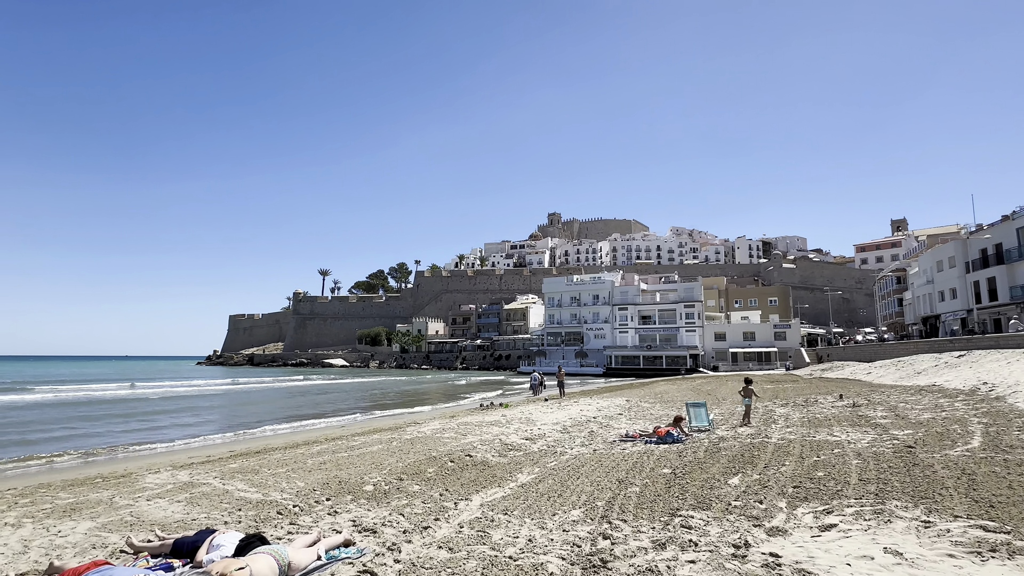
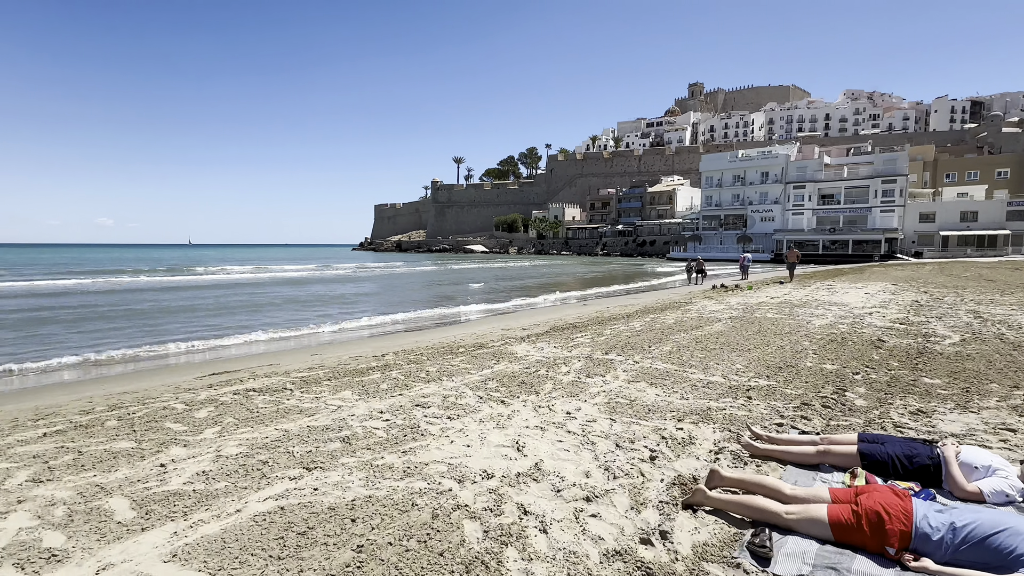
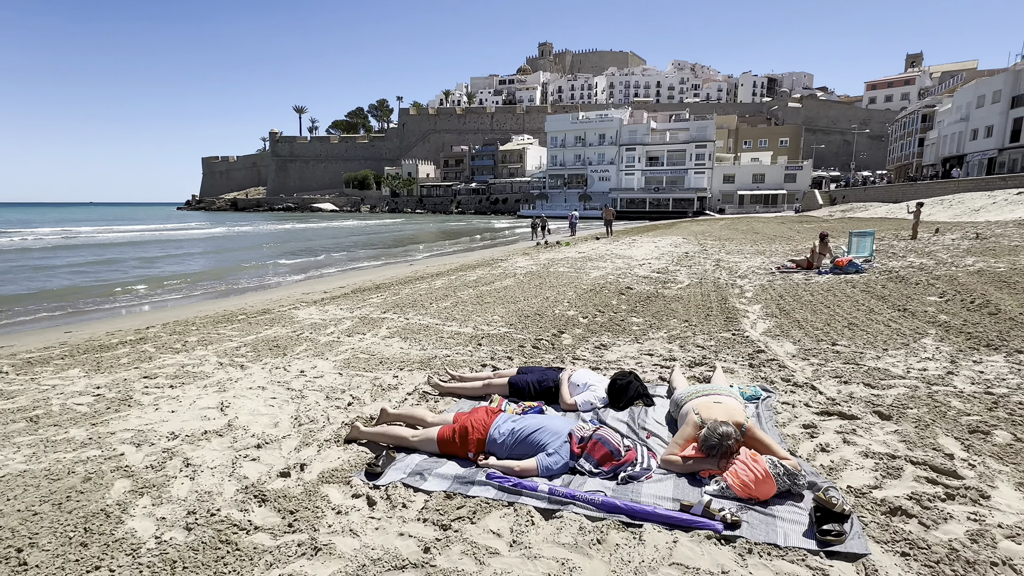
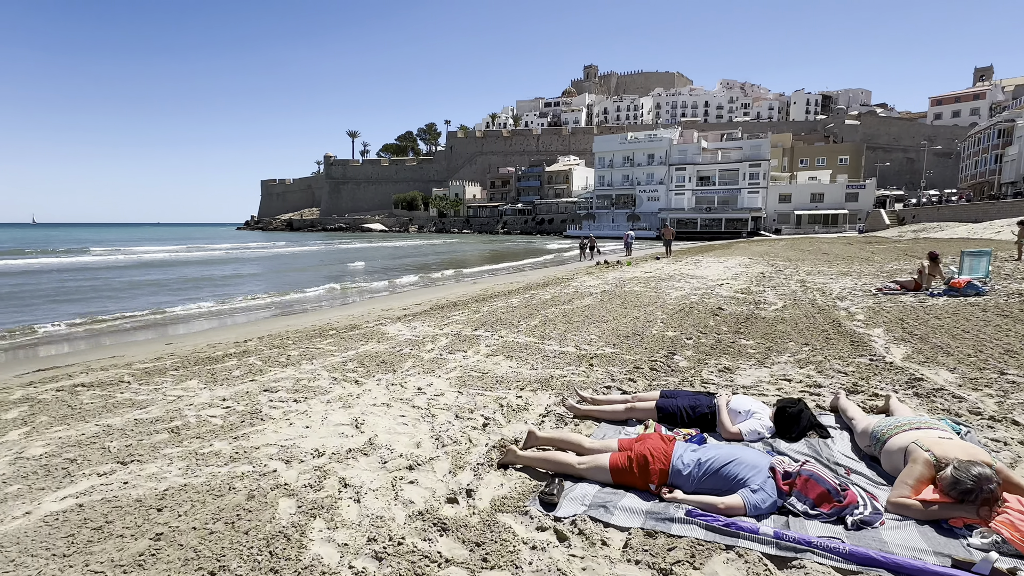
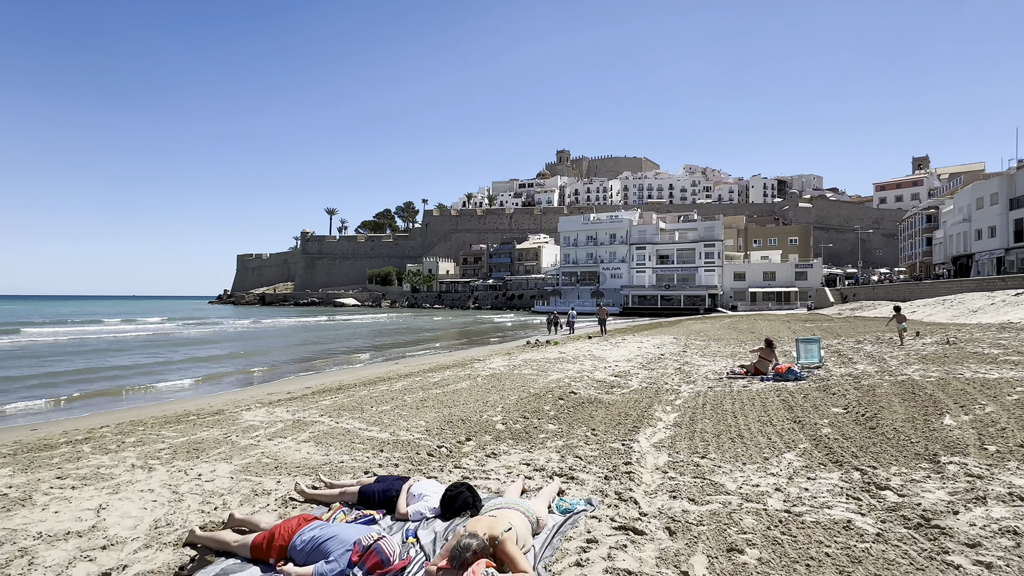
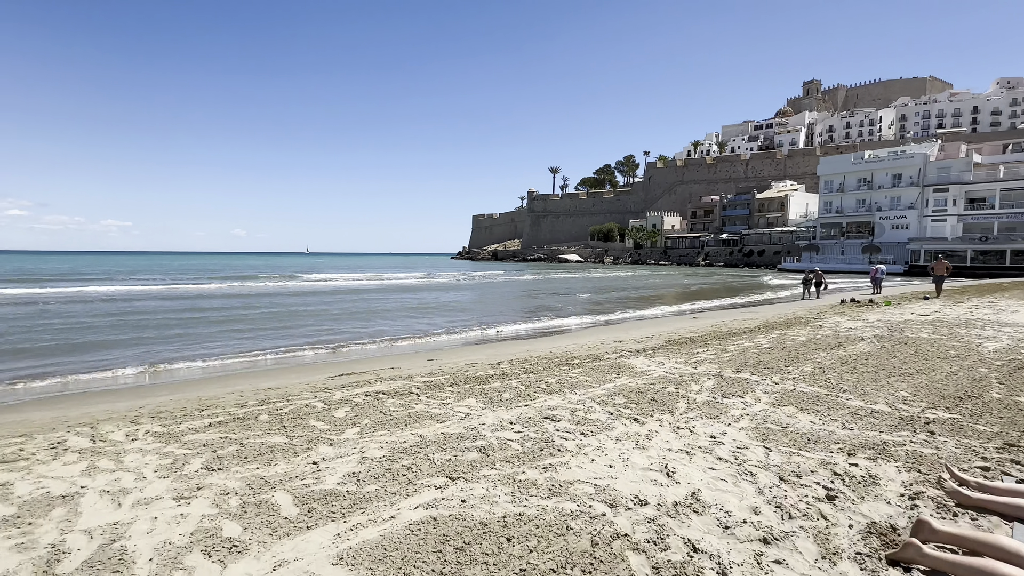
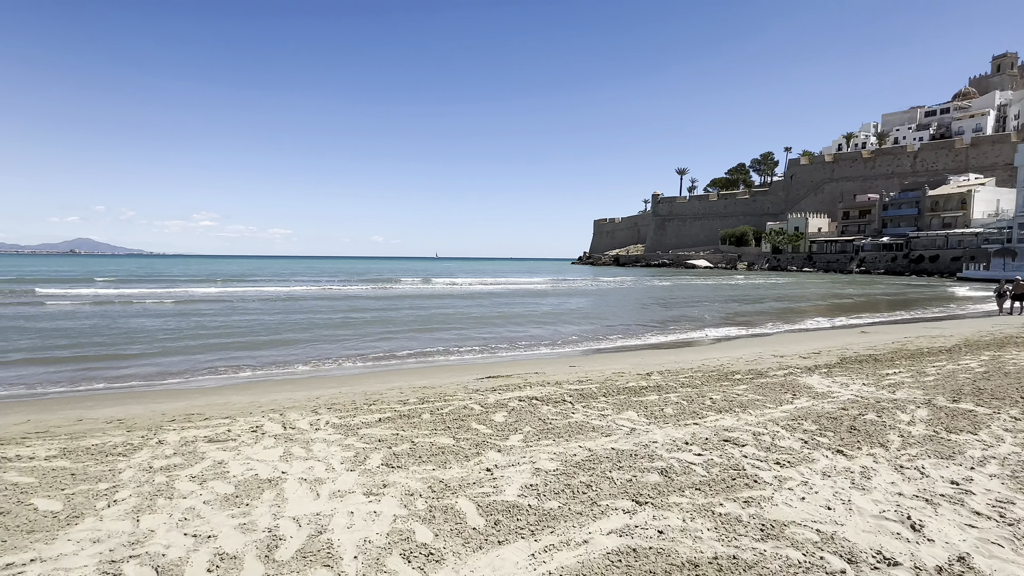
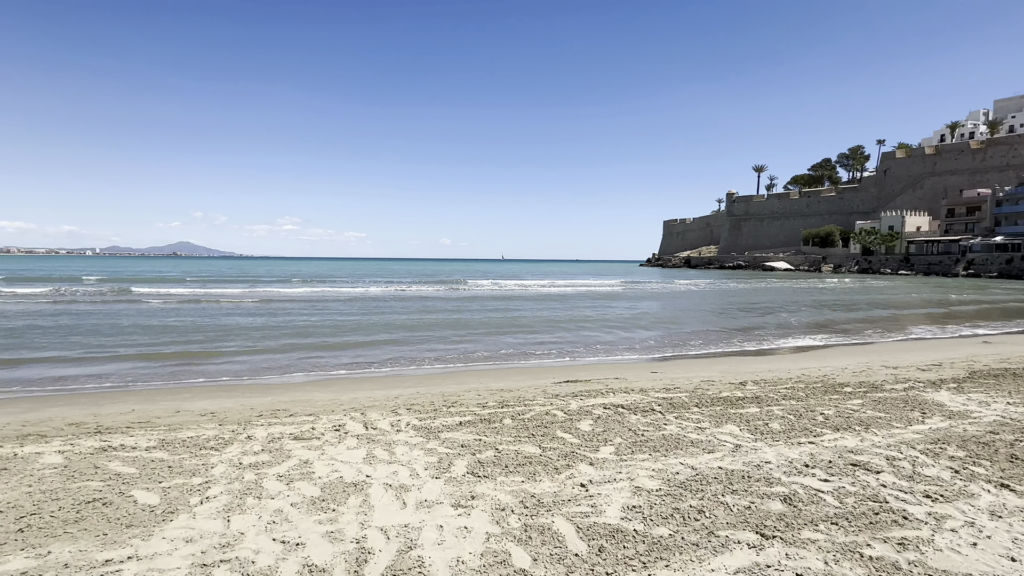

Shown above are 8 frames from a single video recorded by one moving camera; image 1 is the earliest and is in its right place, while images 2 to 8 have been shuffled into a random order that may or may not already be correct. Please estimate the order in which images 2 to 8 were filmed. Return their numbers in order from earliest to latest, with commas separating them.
5, 3, 4, 2, 6, 7, 8
